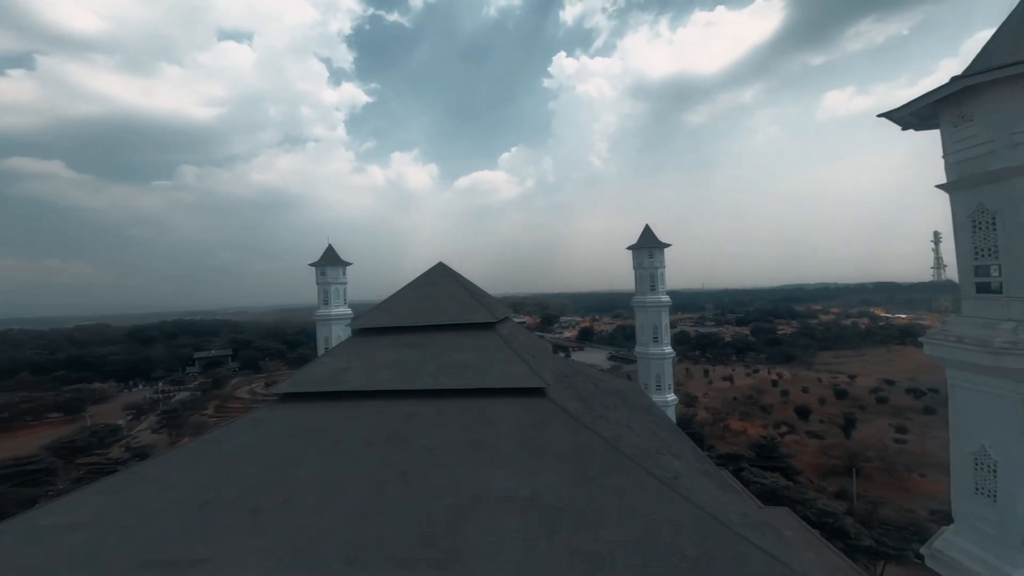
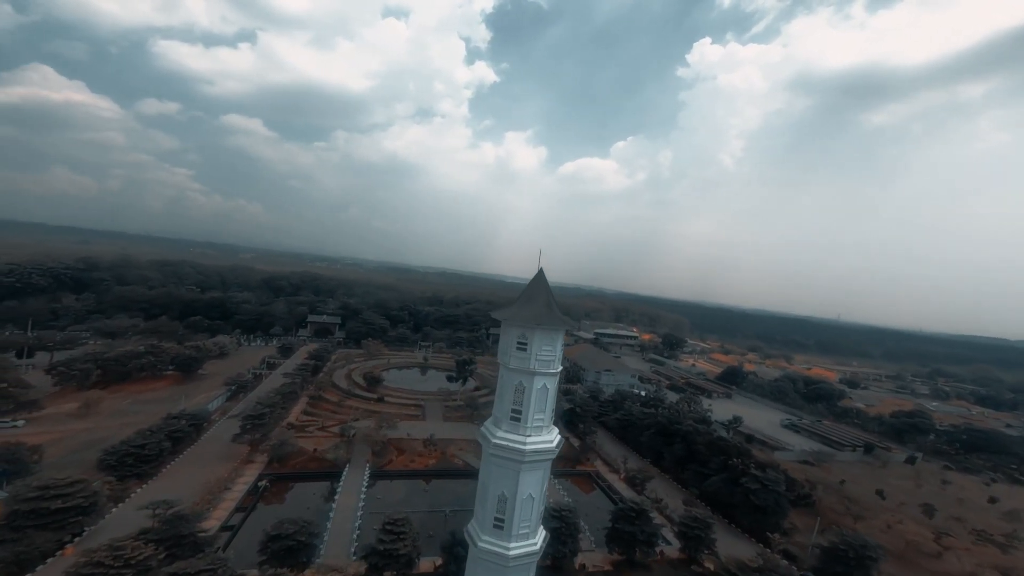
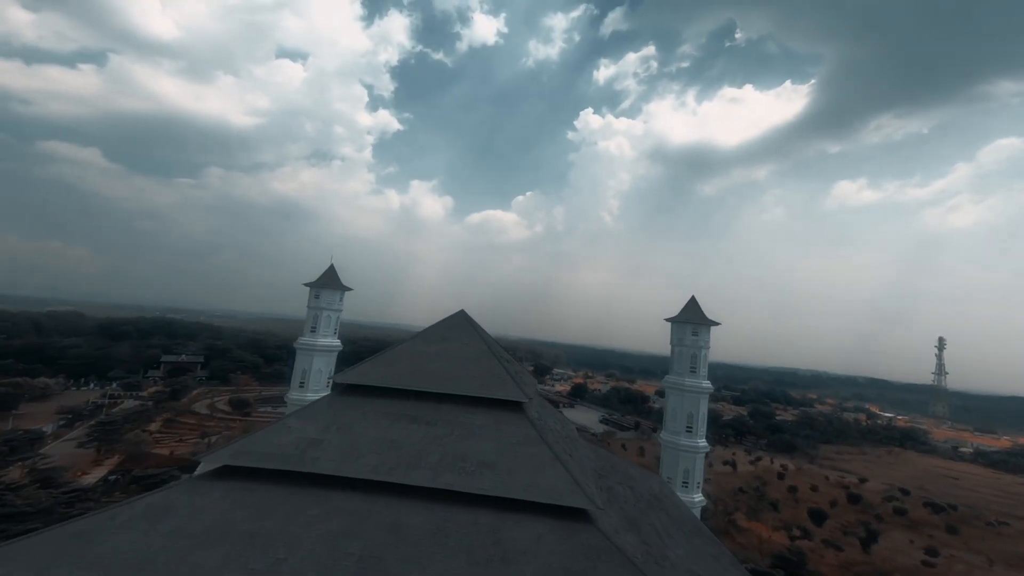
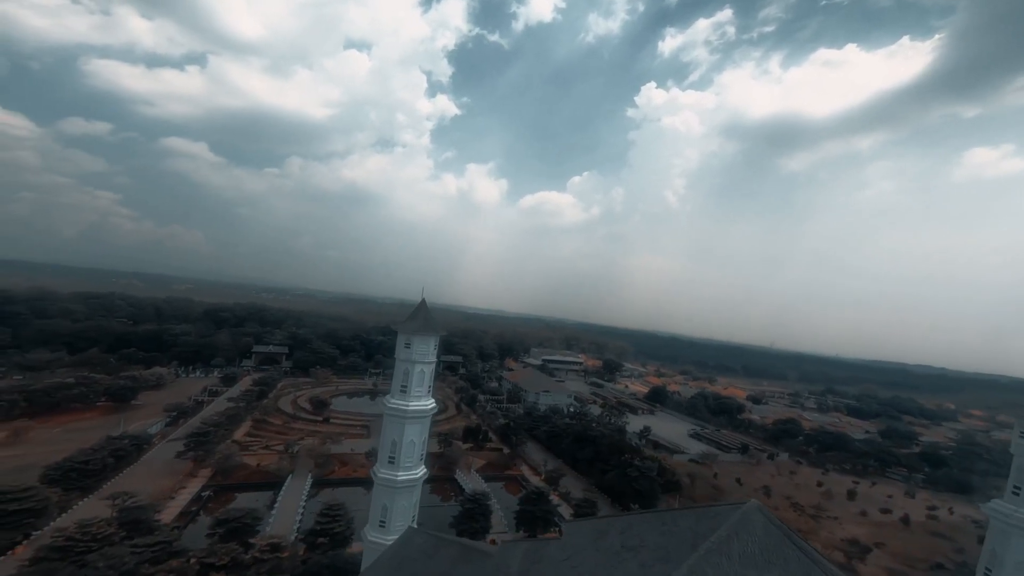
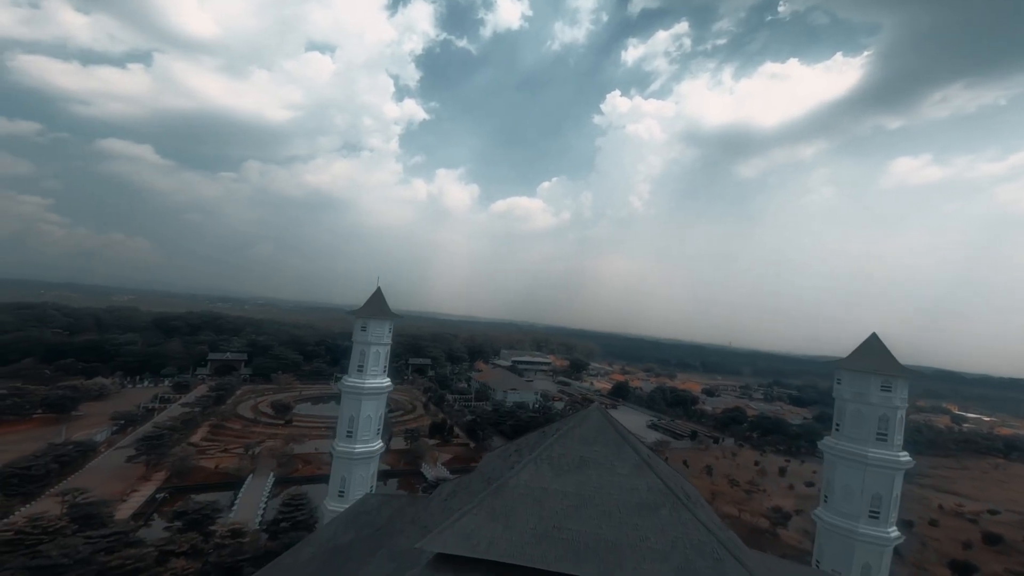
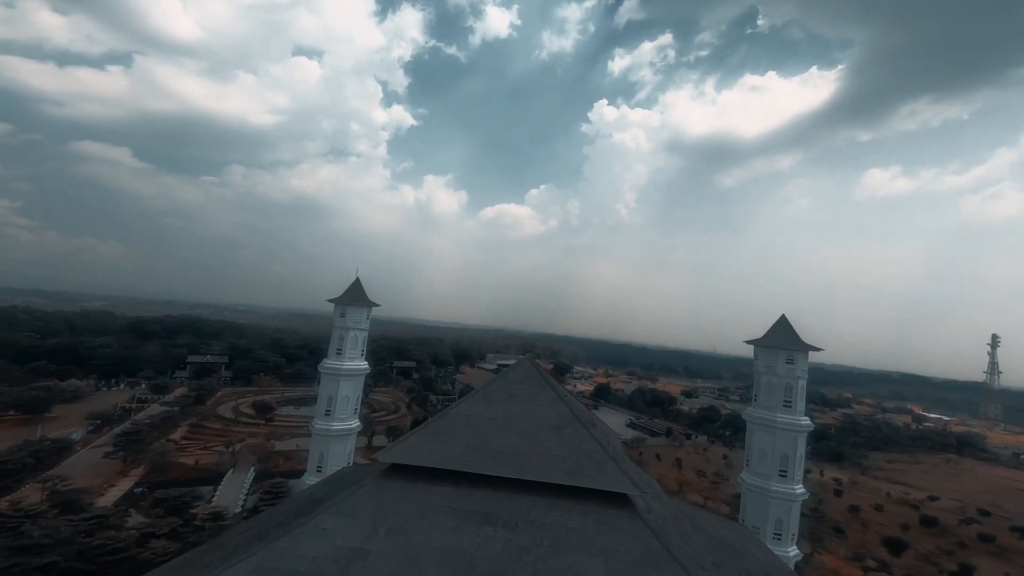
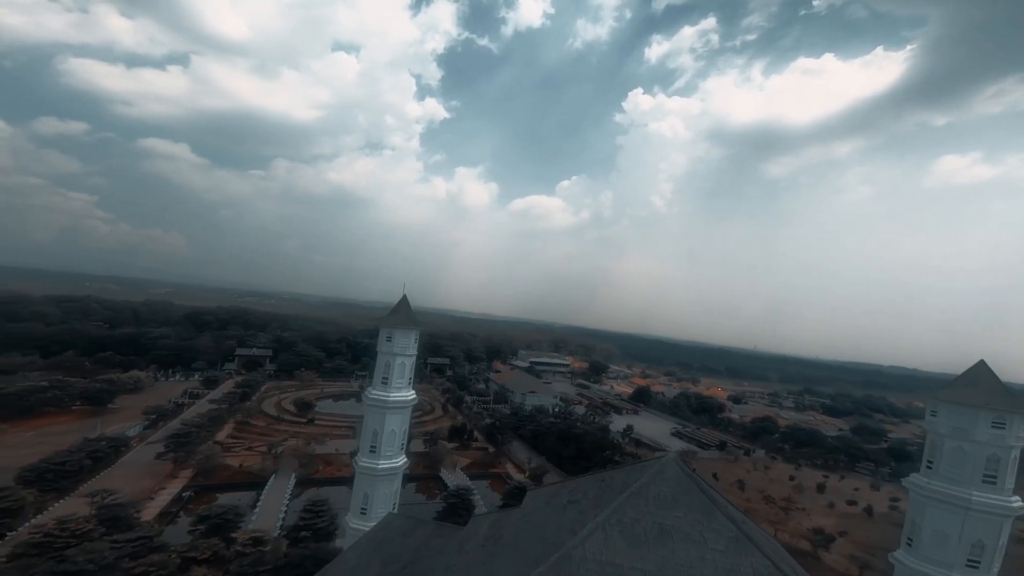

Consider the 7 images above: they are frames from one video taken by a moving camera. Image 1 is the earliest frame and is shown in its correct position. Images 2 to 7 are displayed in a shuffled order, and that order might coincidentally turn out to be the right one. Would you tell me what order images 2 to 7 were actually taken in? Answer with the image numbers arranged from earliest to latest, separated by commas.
3, 6, 5, 7, 4, 2
